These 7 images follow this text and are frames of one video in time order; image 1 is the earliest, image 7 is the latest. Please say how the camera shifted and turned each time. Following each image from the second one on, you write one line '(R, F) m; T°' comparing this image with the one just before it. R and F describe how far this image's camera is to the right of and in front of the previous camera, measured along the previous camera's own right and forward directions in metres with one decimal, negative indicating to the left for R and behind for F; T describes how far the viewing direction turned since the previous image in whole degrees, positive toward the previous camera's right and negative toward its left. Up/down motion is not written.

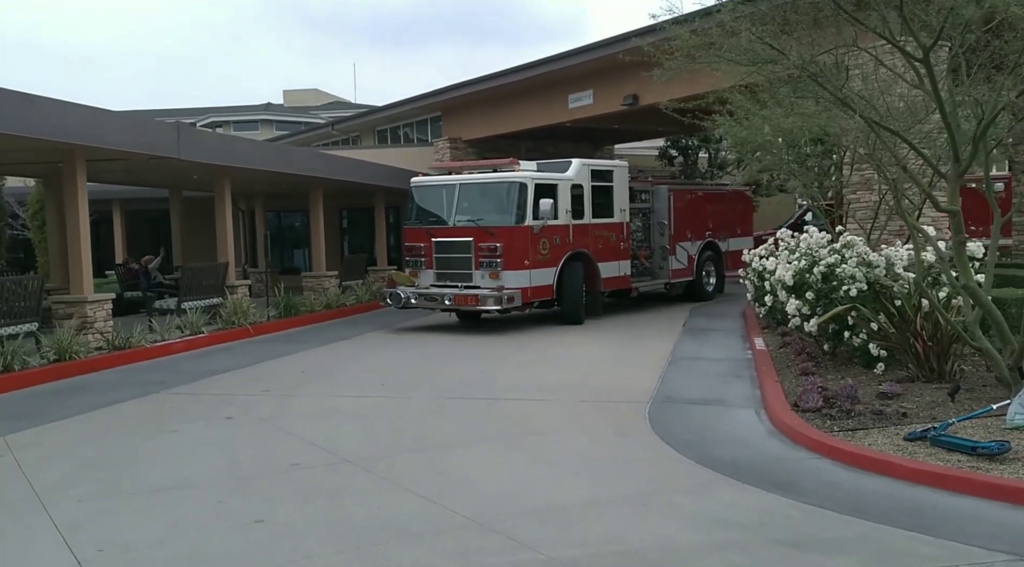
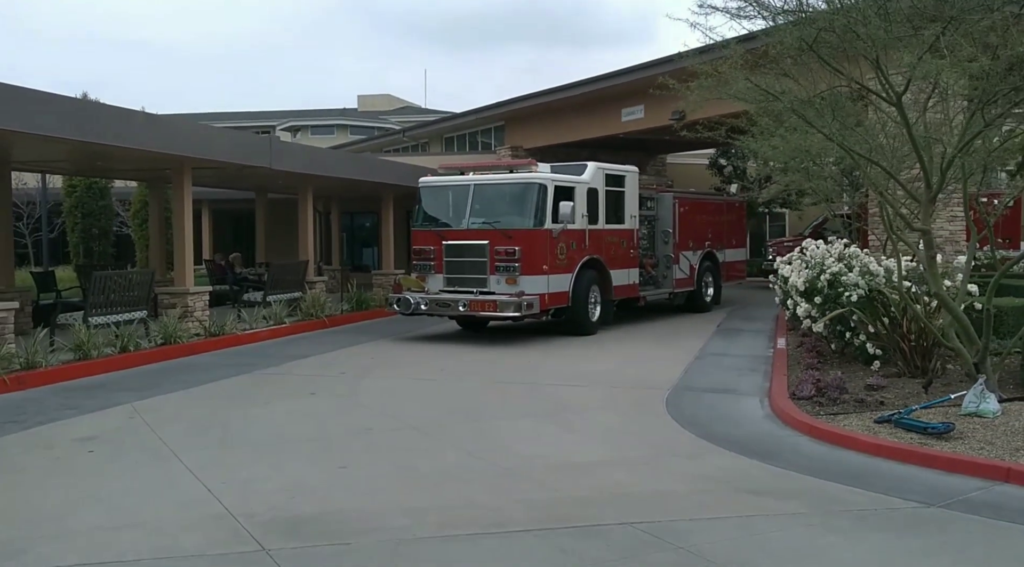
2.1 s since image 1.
(+0.3, -1.5) m; -4°
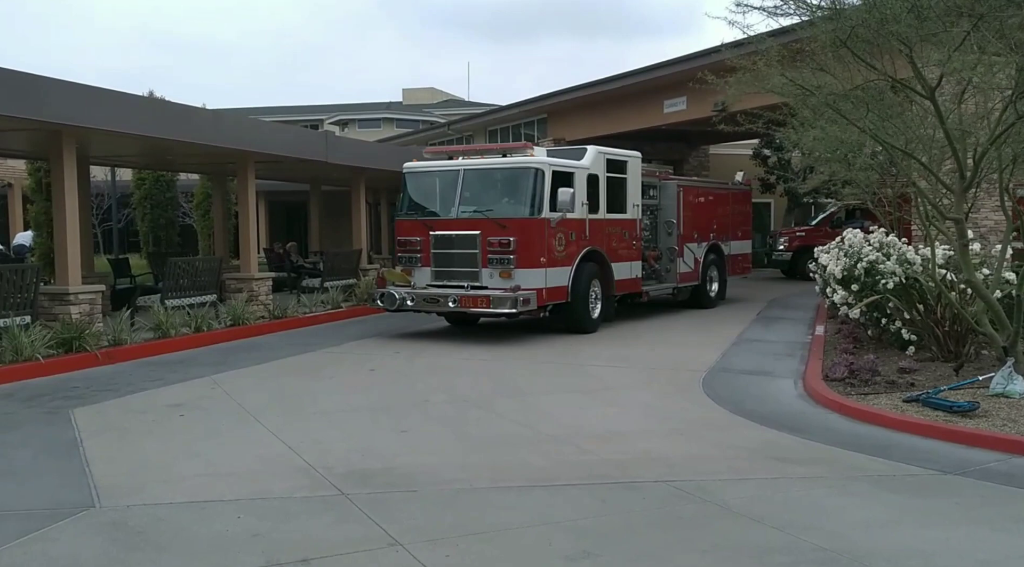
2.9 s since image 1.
(0.0, -0.6) m; -3°
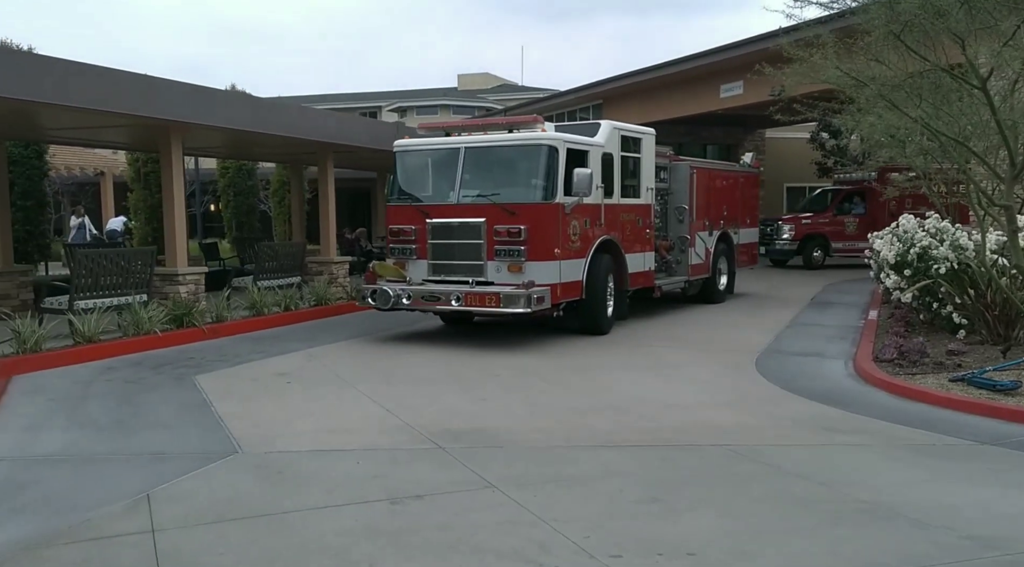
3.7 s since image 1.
(-0.2, -0.8) m; -4°
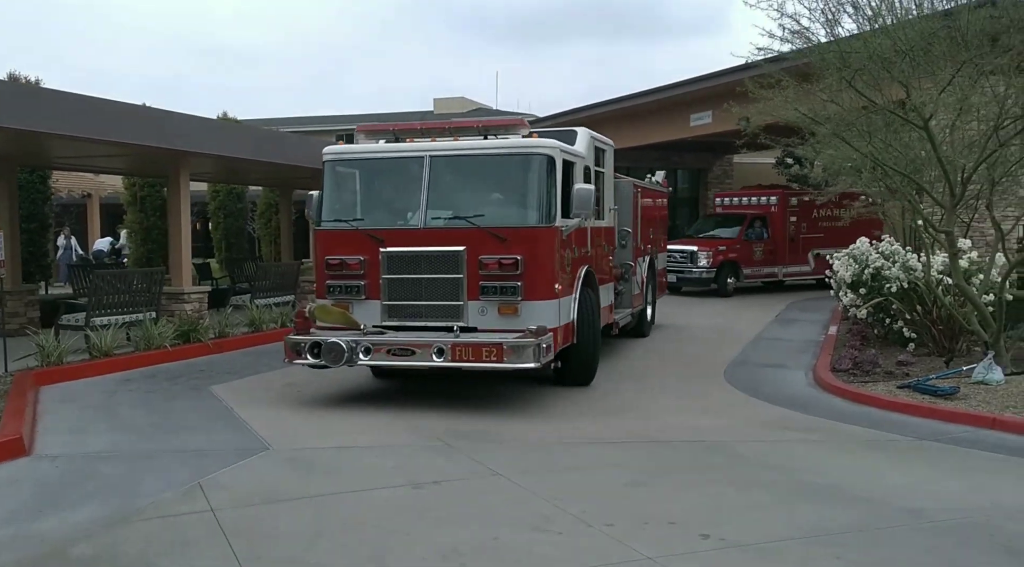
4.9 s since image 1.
(-0.2, -0.8) m; +2°
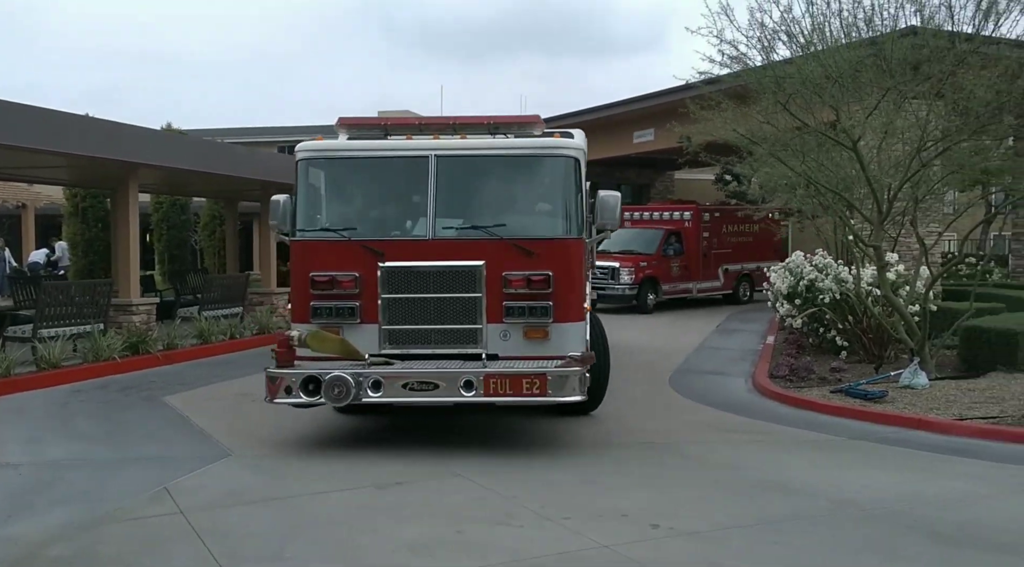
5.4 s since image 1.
(-0.1, -0.3) m; +4°
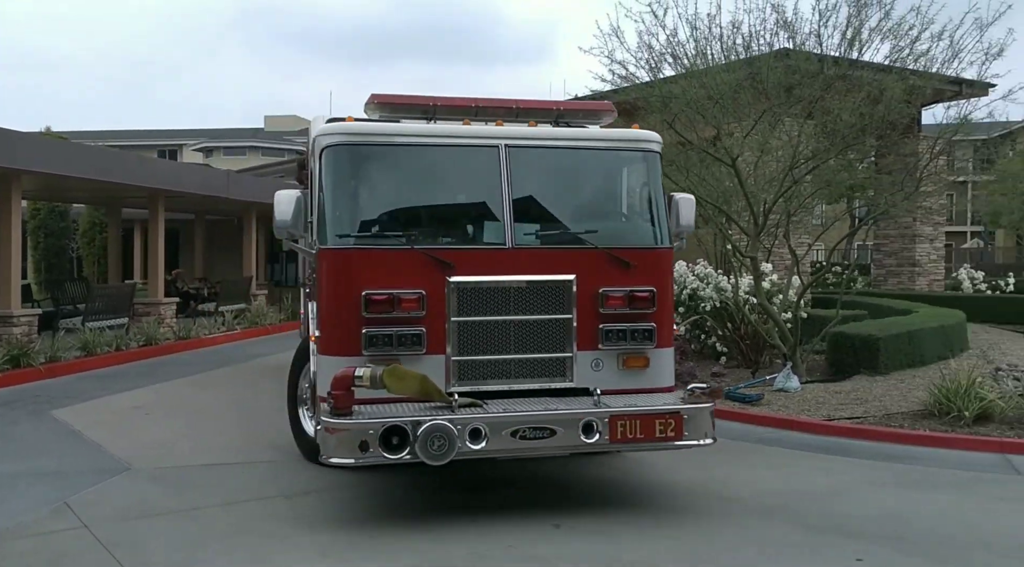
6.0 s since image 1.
(-0.1, -0.3) m; +7°
